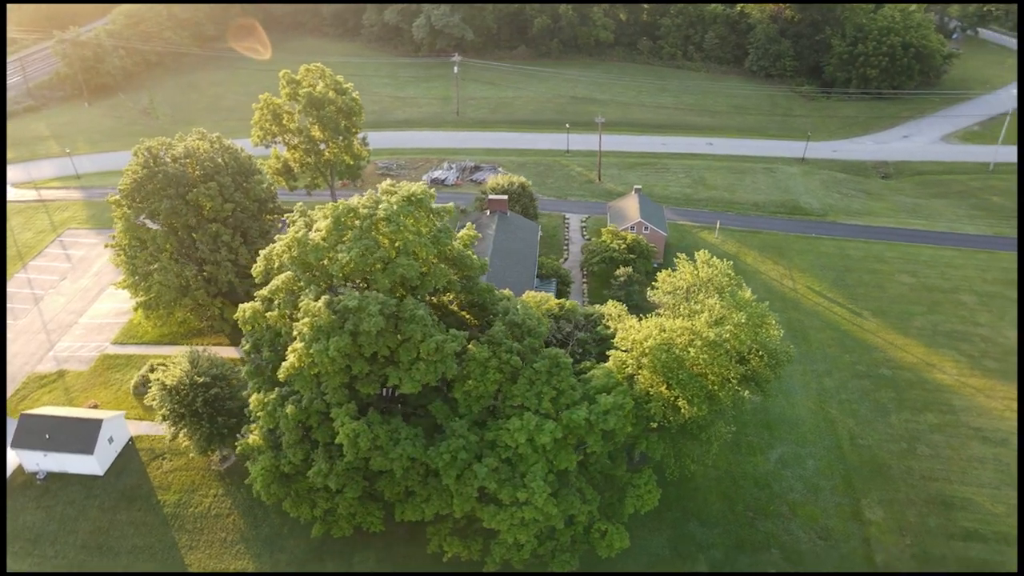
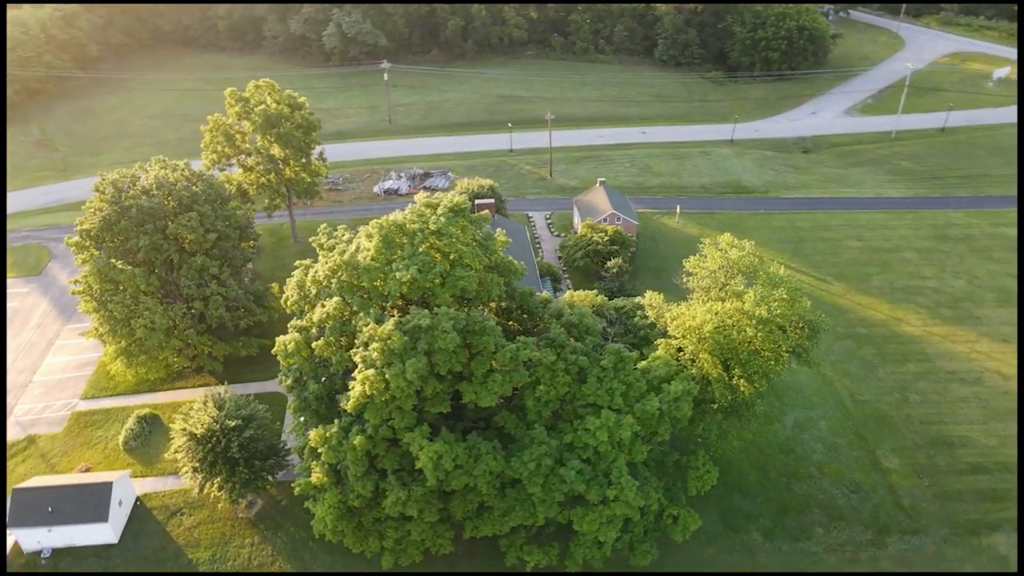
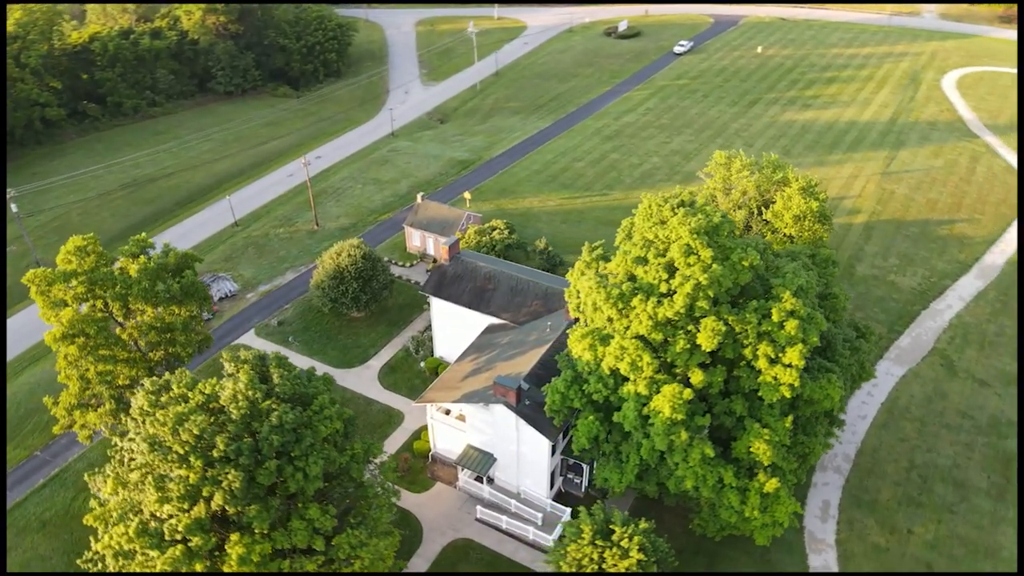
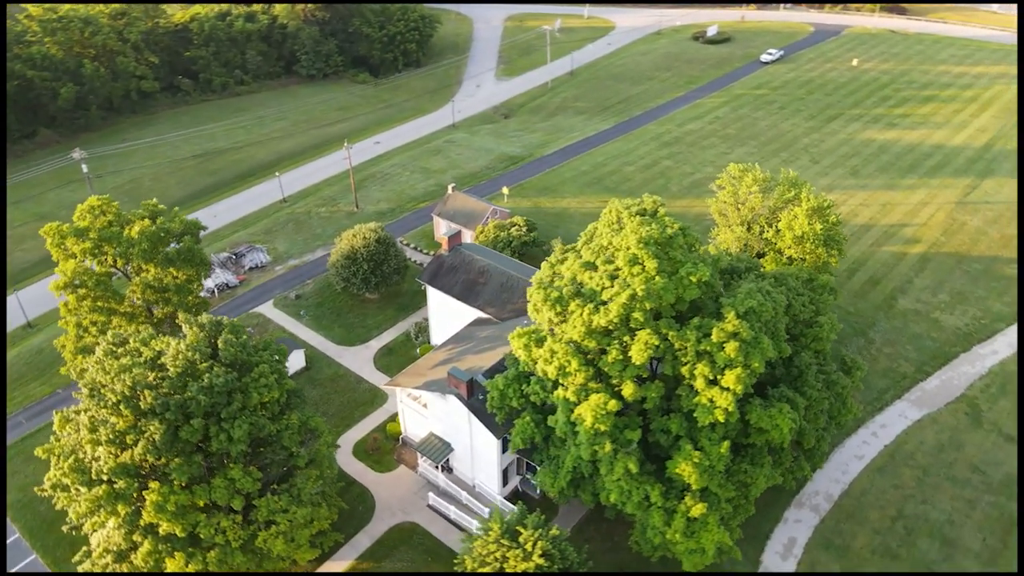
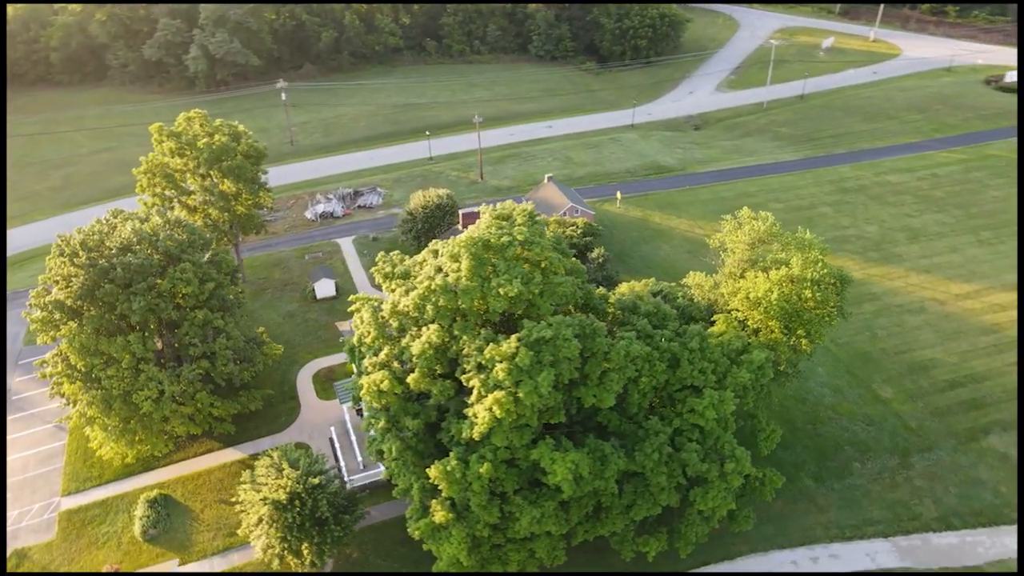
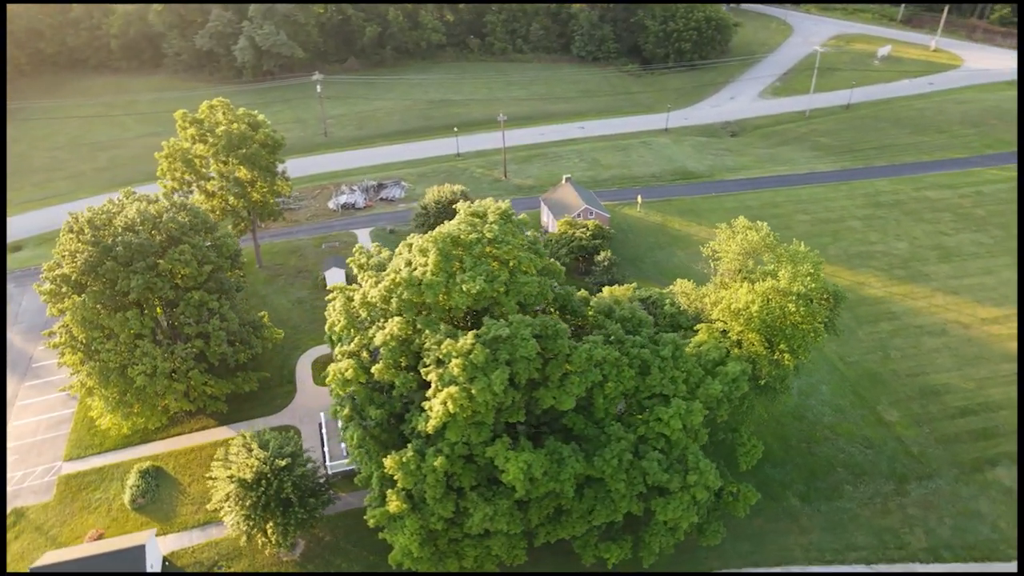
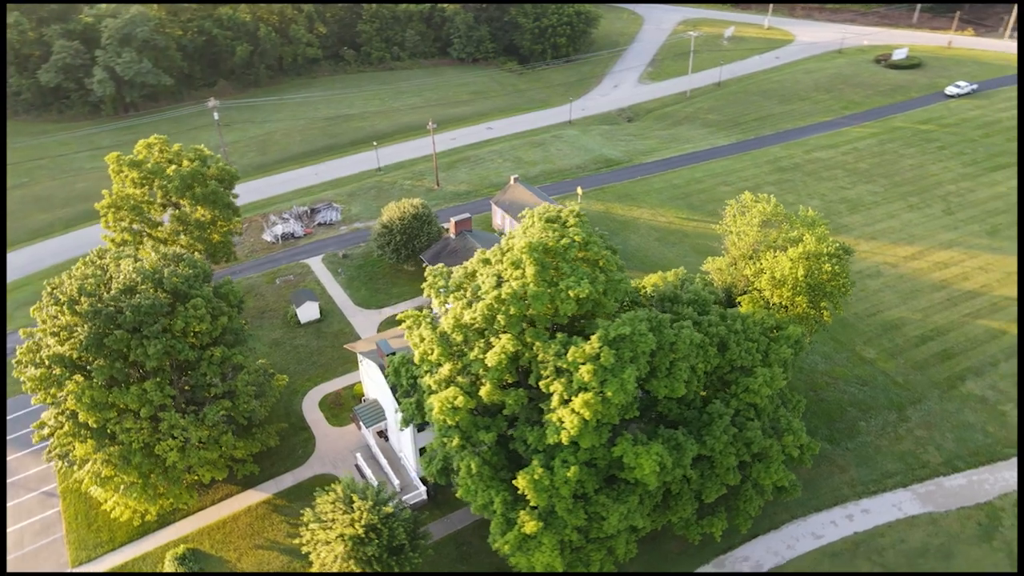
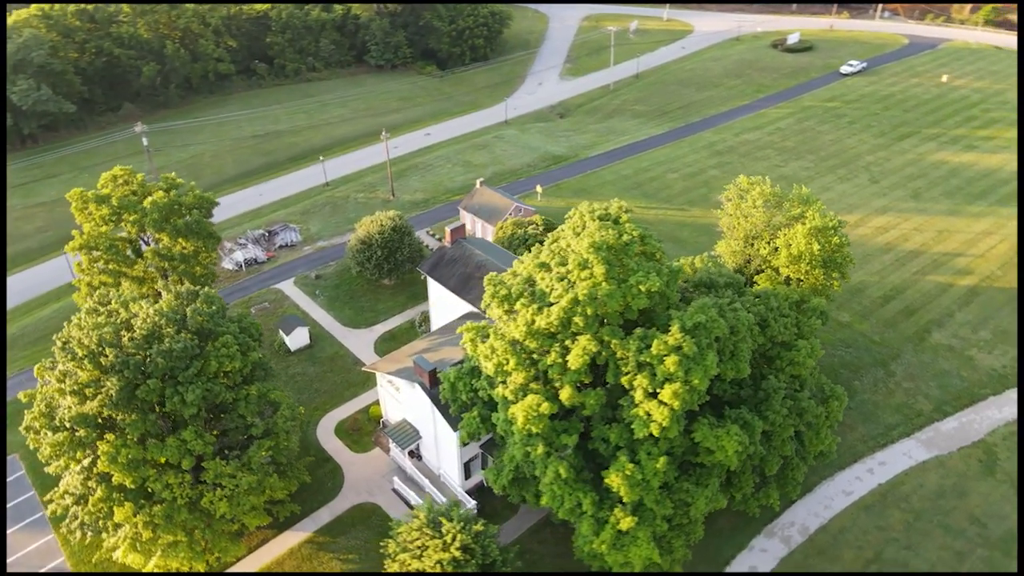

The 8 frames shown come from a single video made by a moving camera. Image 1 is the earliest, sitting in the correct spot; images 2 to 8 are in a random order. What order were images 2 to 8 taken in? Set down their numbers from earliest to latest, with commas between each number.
2, 6, 5, 7, 8, 4, 3
